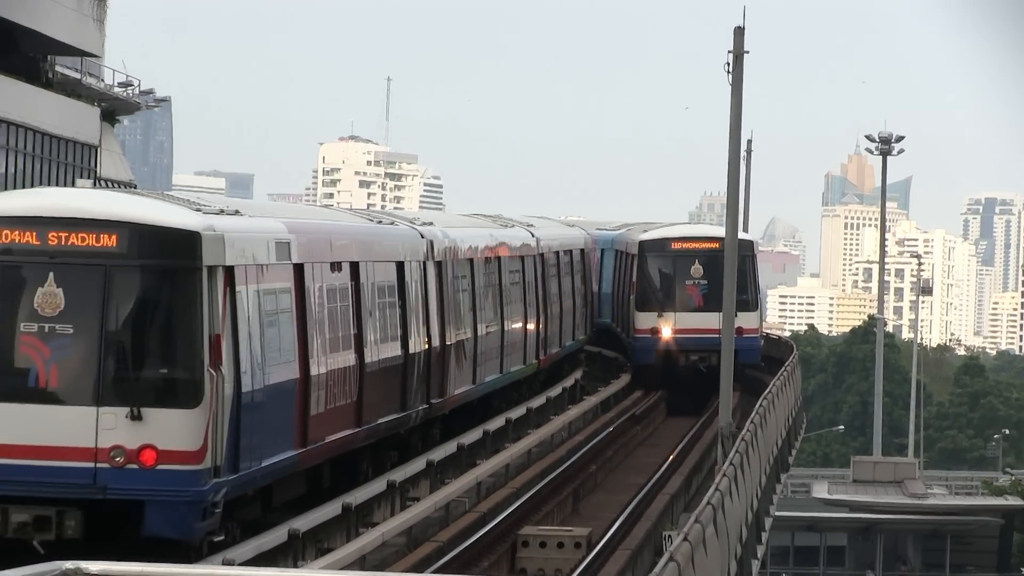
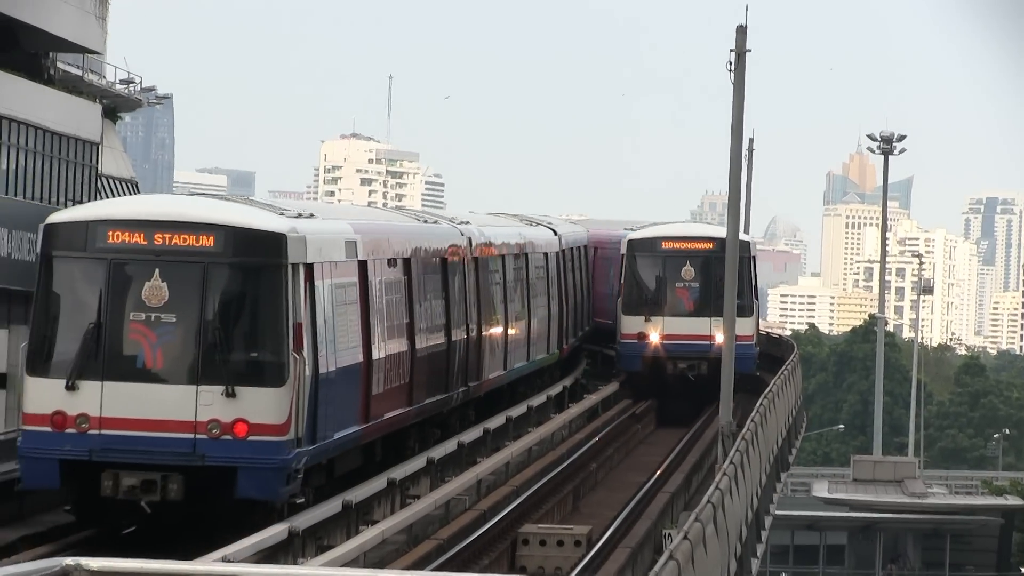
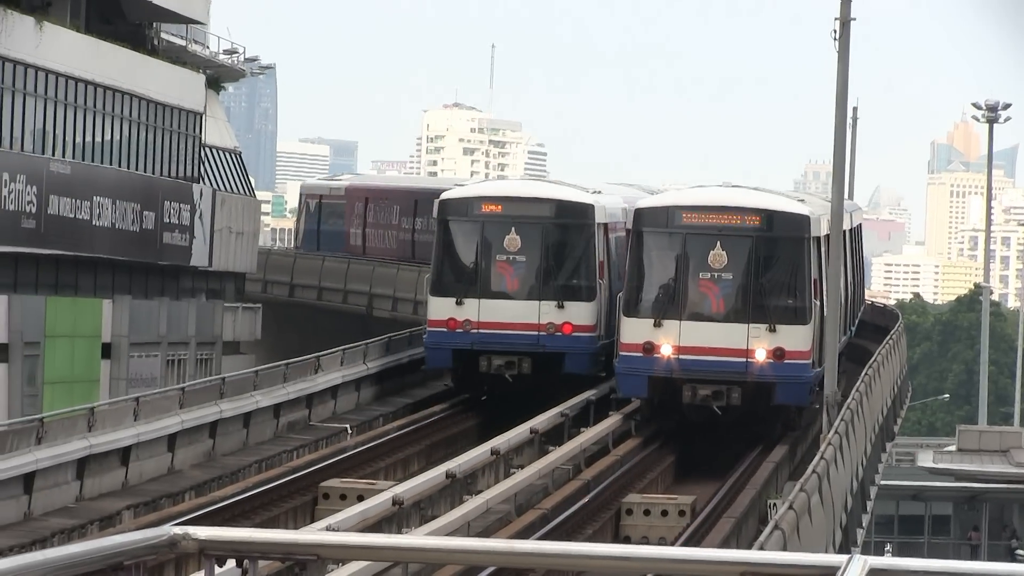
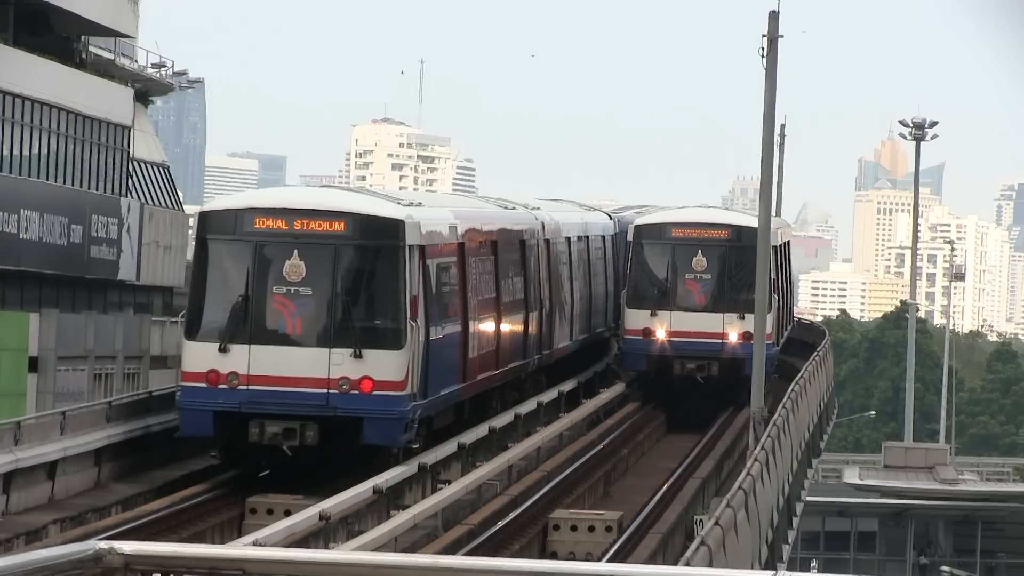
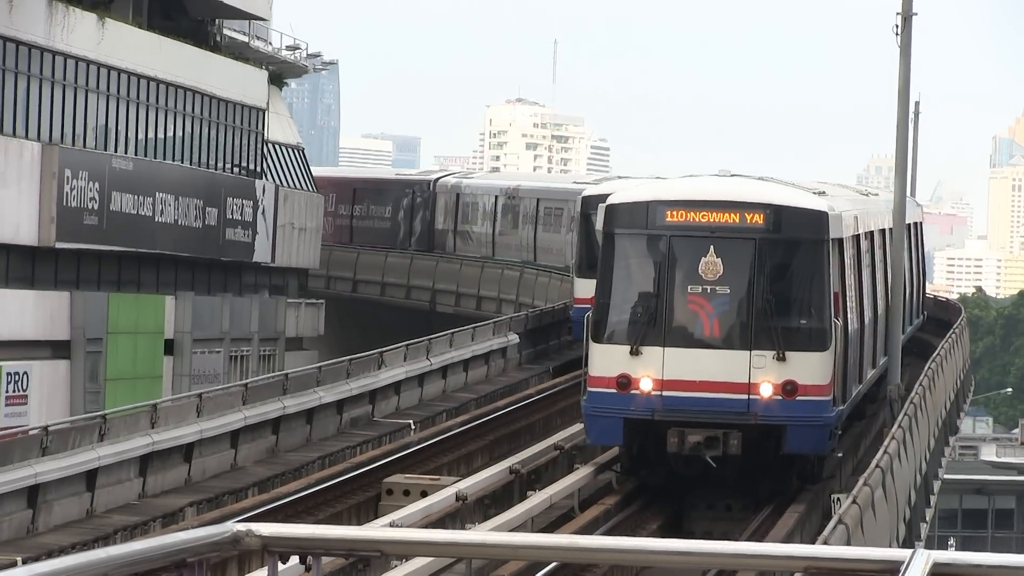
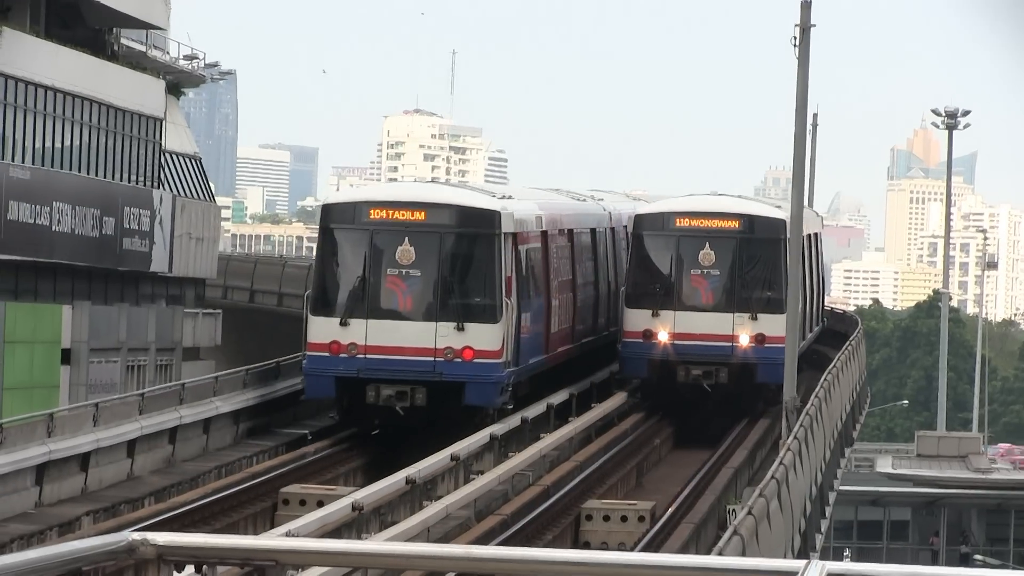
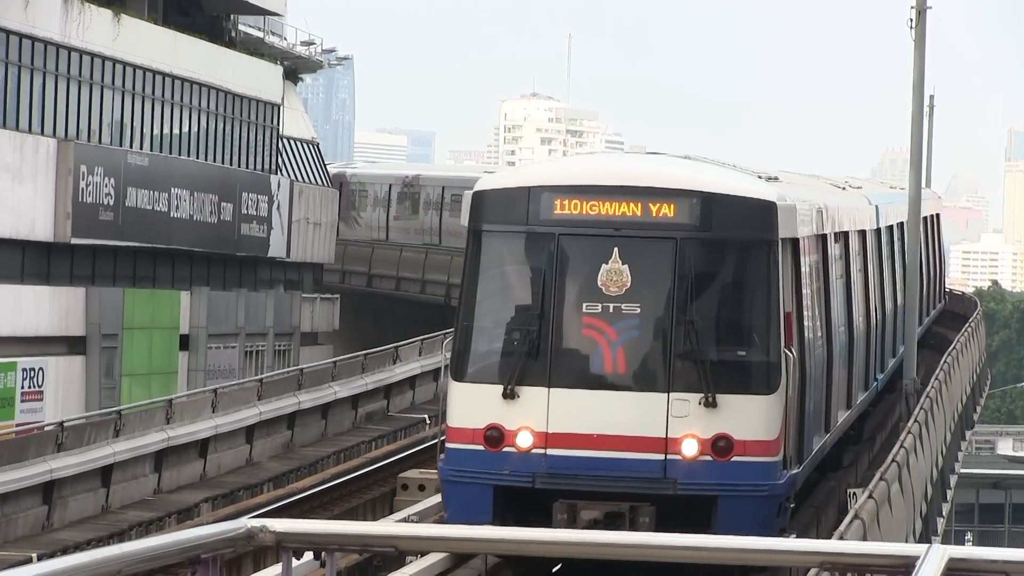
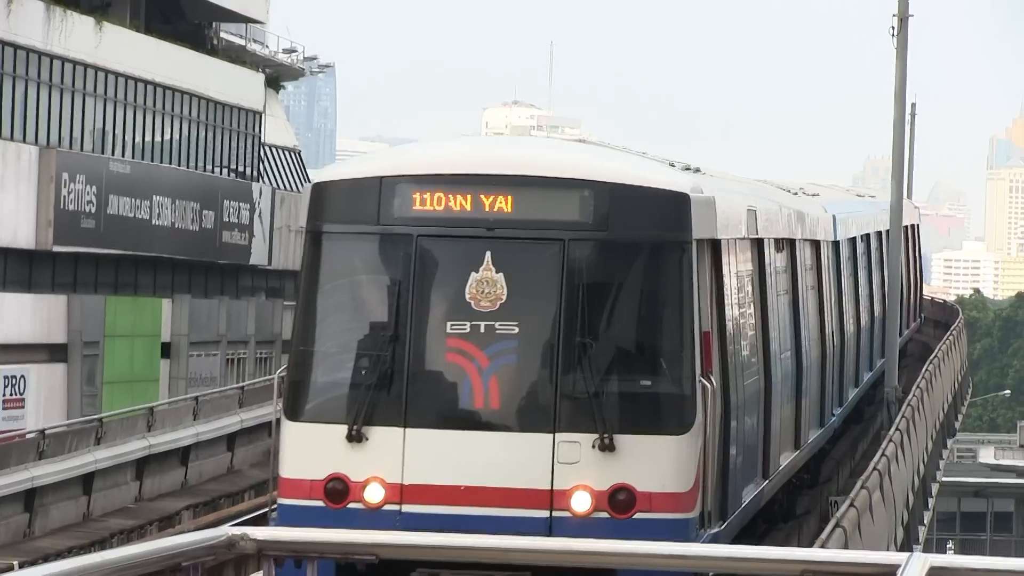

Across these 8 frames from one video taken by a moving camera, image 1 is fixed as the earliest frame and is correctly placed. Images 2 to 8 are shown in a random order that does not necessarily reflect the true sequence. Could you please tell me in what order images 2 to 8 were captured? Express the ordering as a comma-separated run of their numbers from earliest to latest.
2, 4, 6, 3, 5, 7, 8
